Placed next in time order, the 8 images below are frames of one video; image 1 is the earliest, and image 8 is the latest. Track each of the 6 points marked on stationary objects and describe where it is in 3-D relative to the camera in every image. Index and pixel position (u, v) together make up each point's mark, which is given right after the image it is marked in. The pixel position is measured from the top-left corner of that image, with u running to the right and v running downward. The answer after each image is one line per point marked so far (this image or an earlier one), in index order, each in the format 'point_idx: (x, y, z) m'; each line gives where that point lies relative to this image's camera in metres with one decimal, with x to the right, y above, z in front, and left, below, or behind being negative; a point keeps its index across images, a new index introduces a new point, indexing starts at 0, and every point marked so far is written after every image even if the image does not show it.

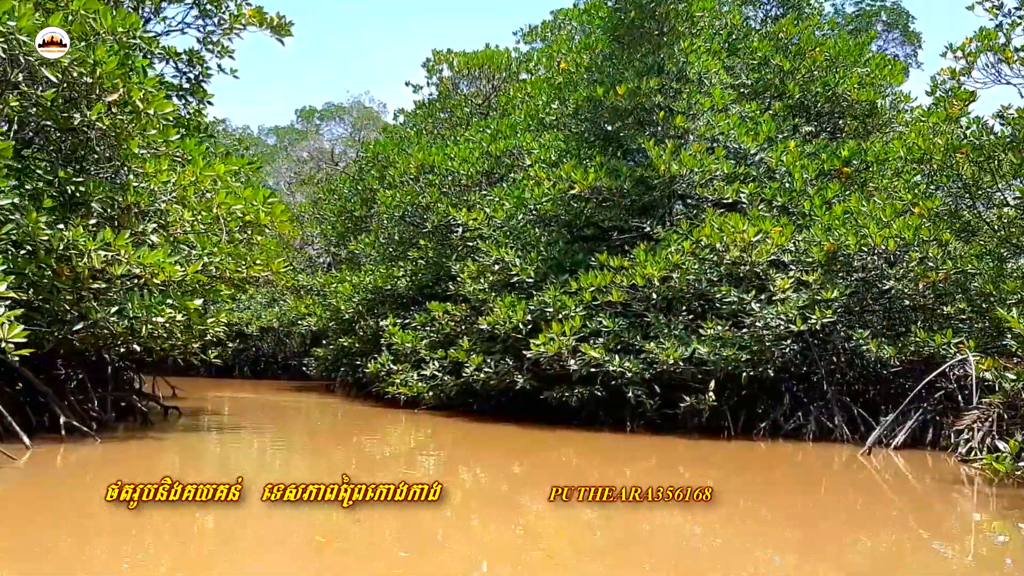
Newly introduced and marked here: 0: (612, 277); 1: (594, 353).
0: (+1.2, +0.1, +10.3) m
1: (+0.9, -0.7, +9.9) m
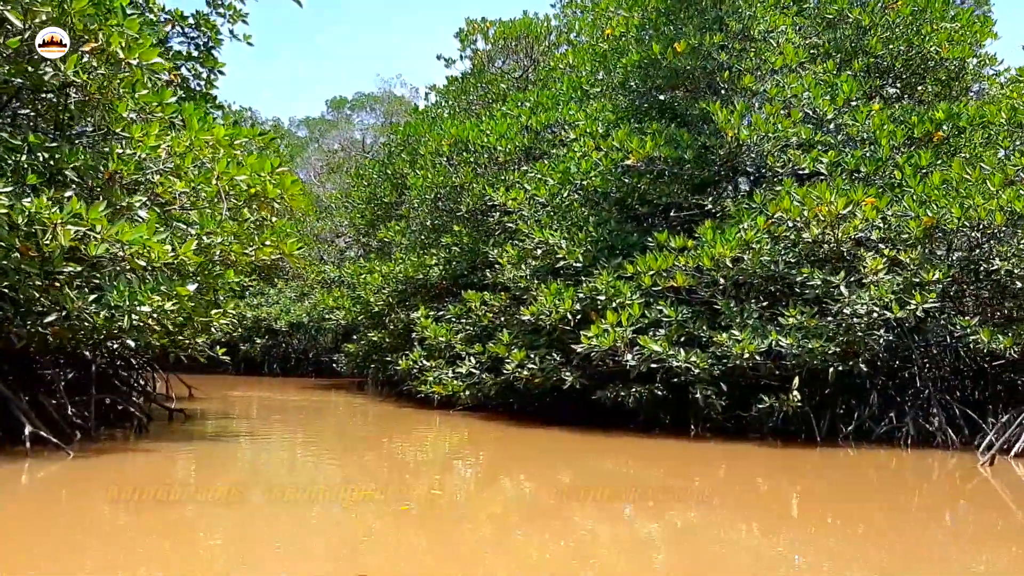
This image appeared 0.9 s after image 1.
0: (+1.6, +0.3, +9.0) m
1: (+1.4, -0.6, +8.6) m
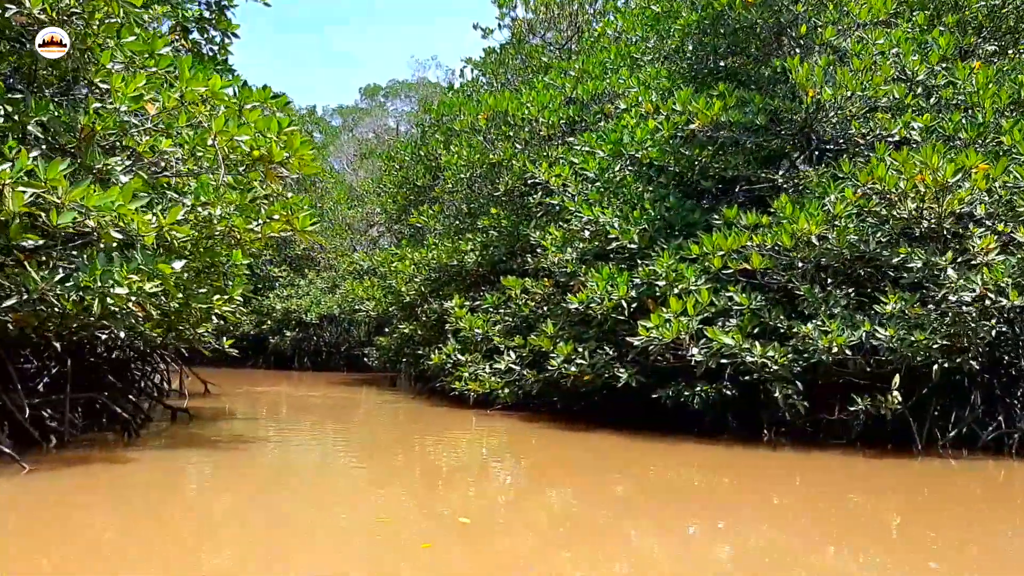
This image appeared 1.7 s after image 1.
0: (+2.0, +0.4, +7.8) m
1: (+1.7, -0.4, +7.4) m
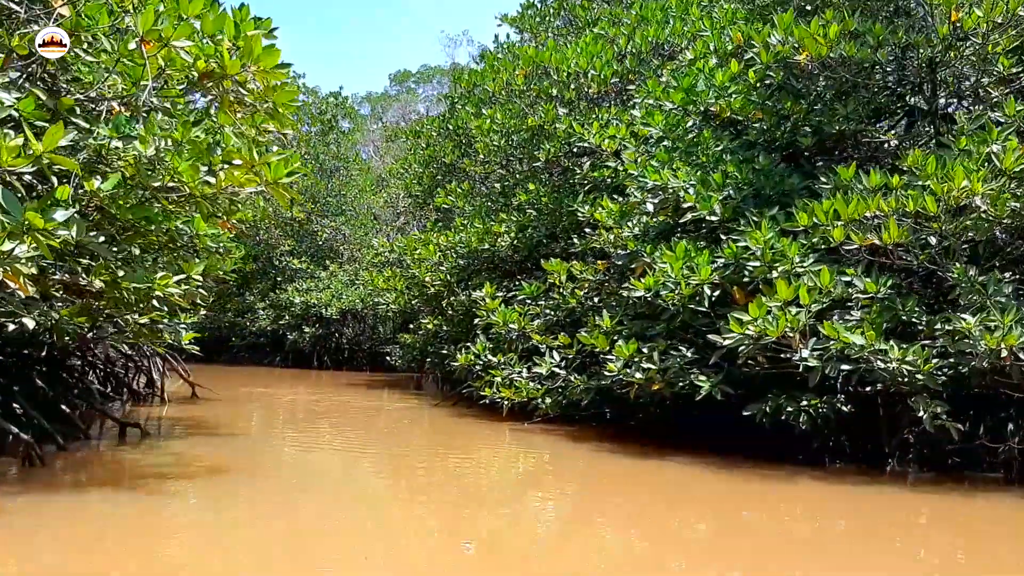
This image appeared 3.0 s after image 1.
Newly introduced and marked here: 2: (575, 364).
0: (+2.3, +0.6, +5.8) m
1: (+2.0, -0.3, +5.4) m
2: (+0.6, -0.7, +8.0) m
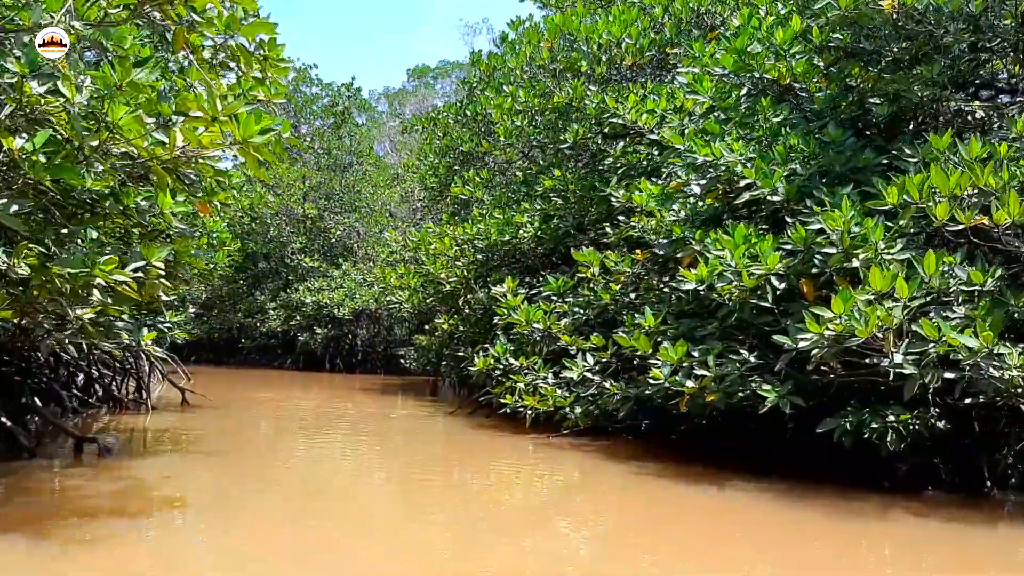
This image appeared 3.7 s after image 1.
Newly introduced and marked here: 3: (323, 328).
0: (+2.5, +0.6, +4.8) m
1: (+2.2, -0.3, +4.4) m
2: (+0.7, -0.6, +7.0) m
3: (-4.1, -0.9, +19.9) m
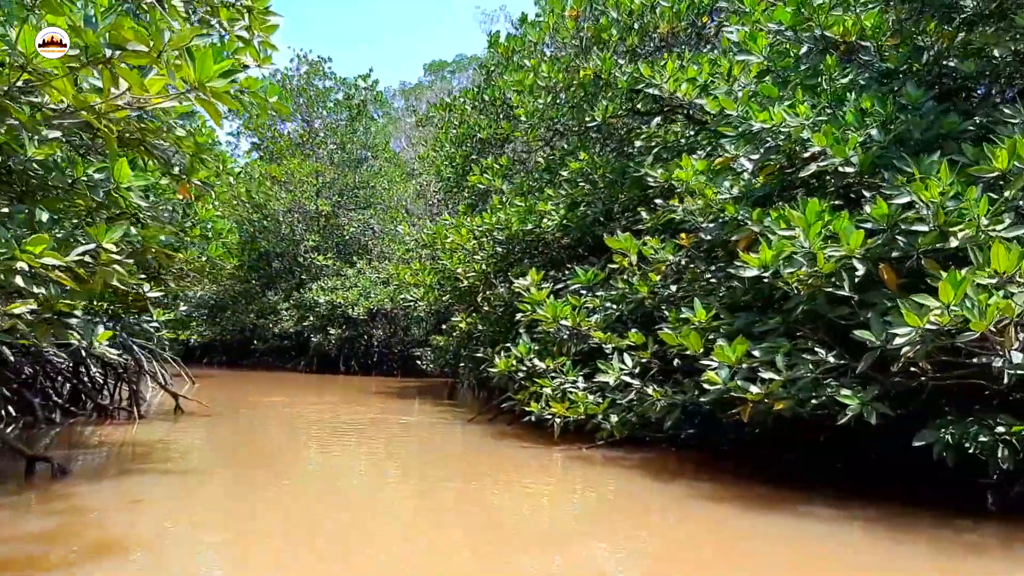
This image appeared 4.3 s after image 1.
0: (+2.6, +0.7, +3.9) m
1: (+2.3, -0.2, +3.5) m
2: (+0.9, -0.6, +6.1) m
3: (-3.7, -0.9, +19.2) m
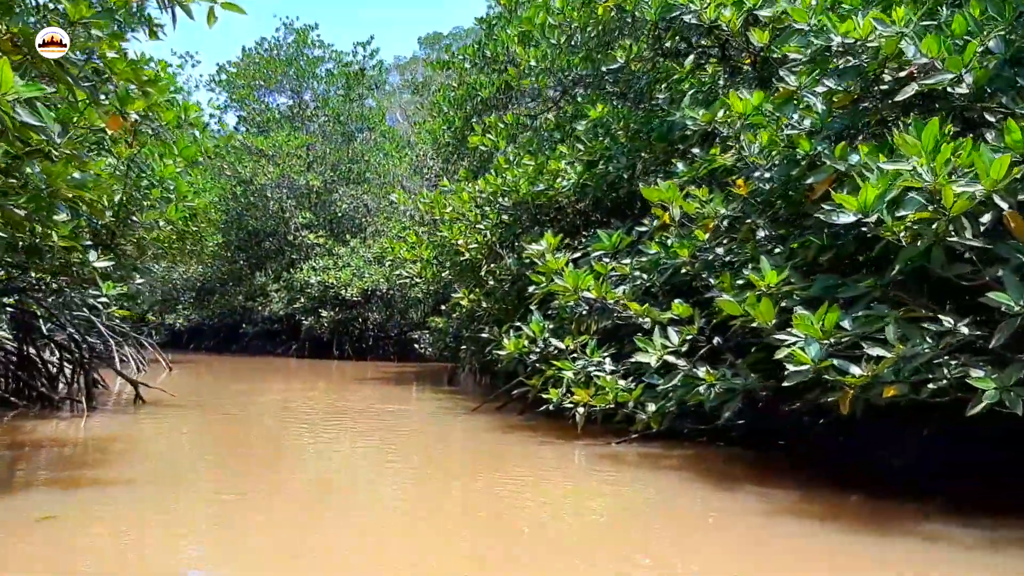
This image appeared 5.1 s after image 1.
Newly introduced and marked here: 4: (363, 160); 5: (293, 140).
0: (+2.7, +0.9, +2.8) m
1: (+2.4, 0.0, +2.5) m
2: (+1.0, -0.3, +5.1) m
3: (-3.6, -0.5, +18.1) m
4: (-3.1, +2.7, +19.3) m
5: (-4.5, +3.0, +18.7) m
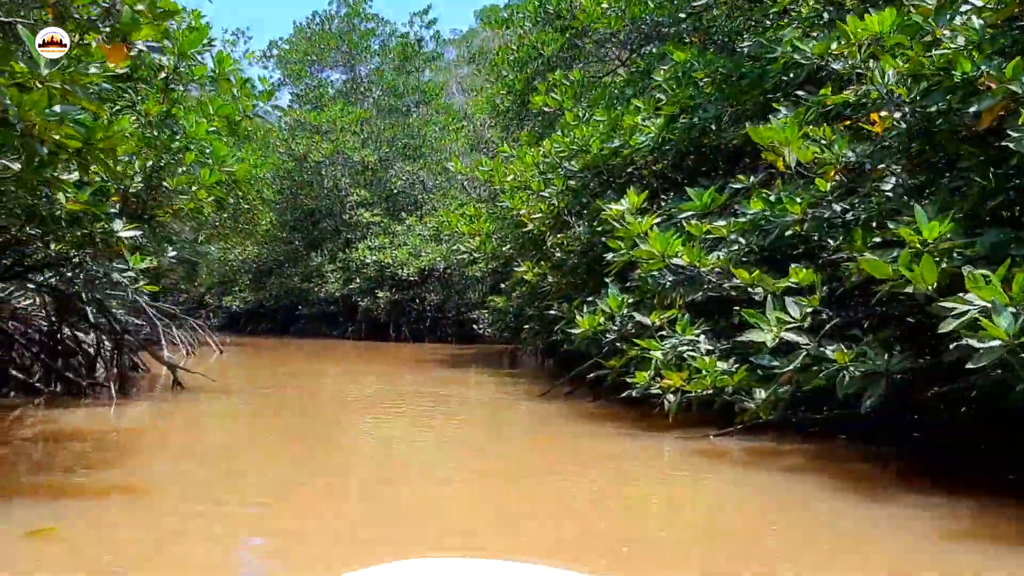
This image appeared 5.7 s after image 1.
0: (+2.9, +1.0, +1.9) m
1: (+2.6, +0.1, +1.6) m
2: (+1.4, -0.2, +4.2) m
3: (-2.4, -0.1, +17.6) m
4: (-1.9, +3.1, +18.7) m
5: (-3.3, +3.4, +18.1) m
